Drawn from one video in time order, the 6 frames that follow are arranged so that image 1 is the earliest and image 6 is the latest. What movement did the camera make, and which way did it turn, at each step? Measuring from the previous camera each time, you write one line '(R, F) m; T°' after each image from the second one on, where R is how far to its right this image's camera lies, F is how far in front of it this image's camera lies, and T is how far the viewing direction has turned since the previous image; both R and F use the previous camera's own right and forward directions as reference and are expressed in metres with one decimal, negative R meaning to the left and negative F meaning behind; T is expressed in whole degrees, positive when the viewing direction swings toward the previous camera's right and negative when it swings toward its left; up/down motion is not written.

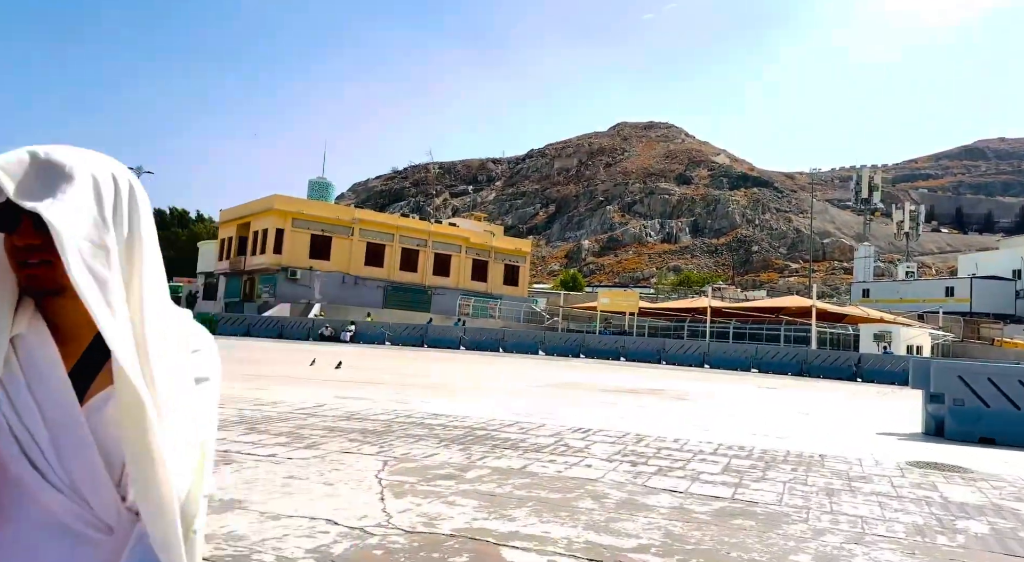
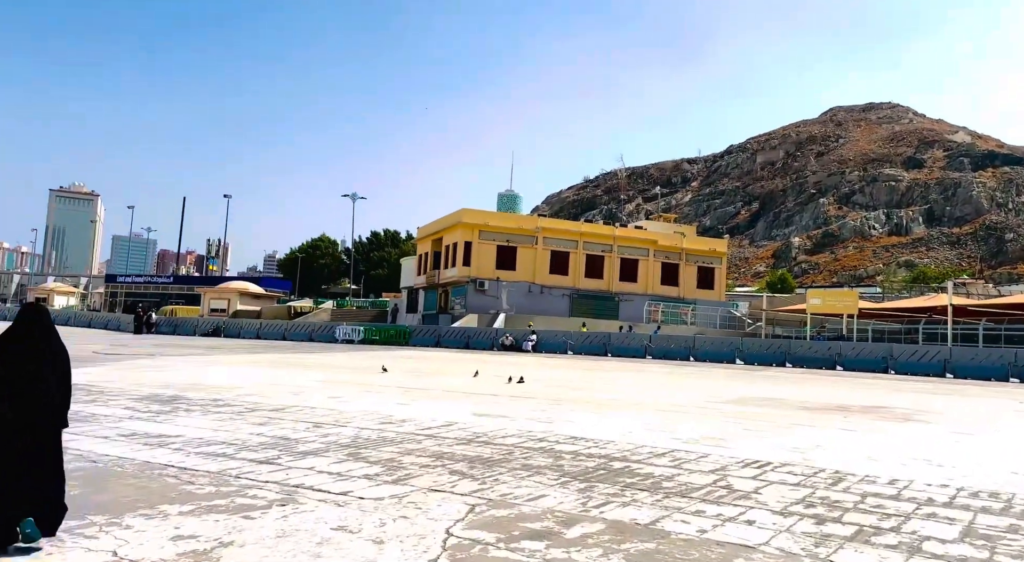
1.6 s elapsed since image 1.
(+0.6, +2.2) m; -14°
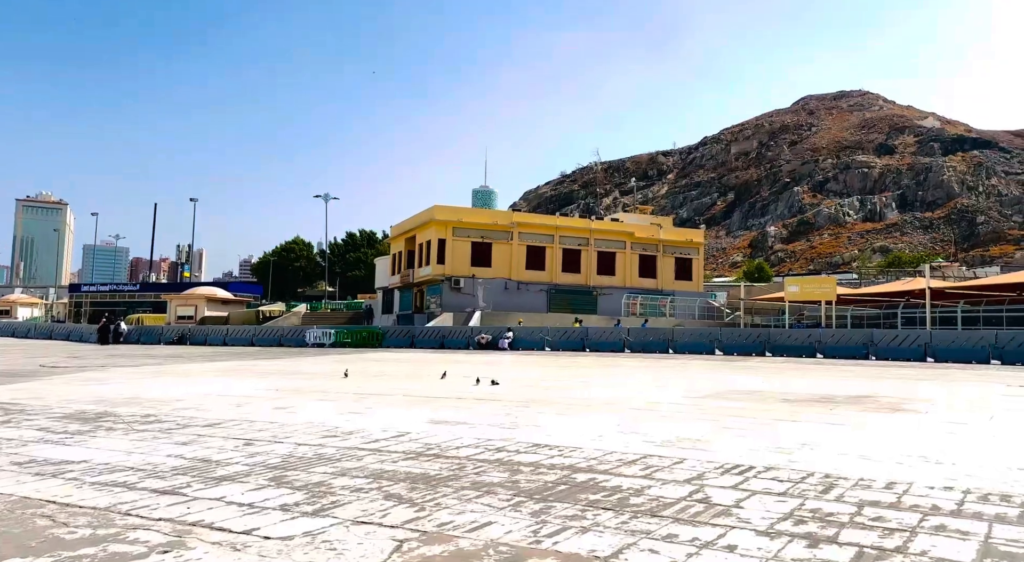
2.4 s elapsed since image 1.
(+0.3, +1.0) m; +1°
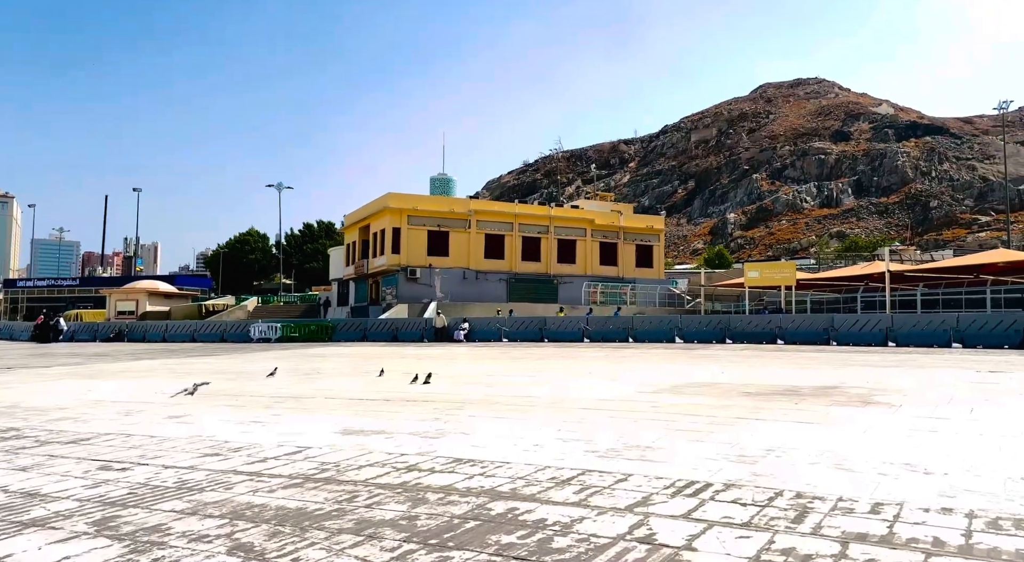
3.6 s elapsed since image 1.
(+0.4, +1.4) m; +2°
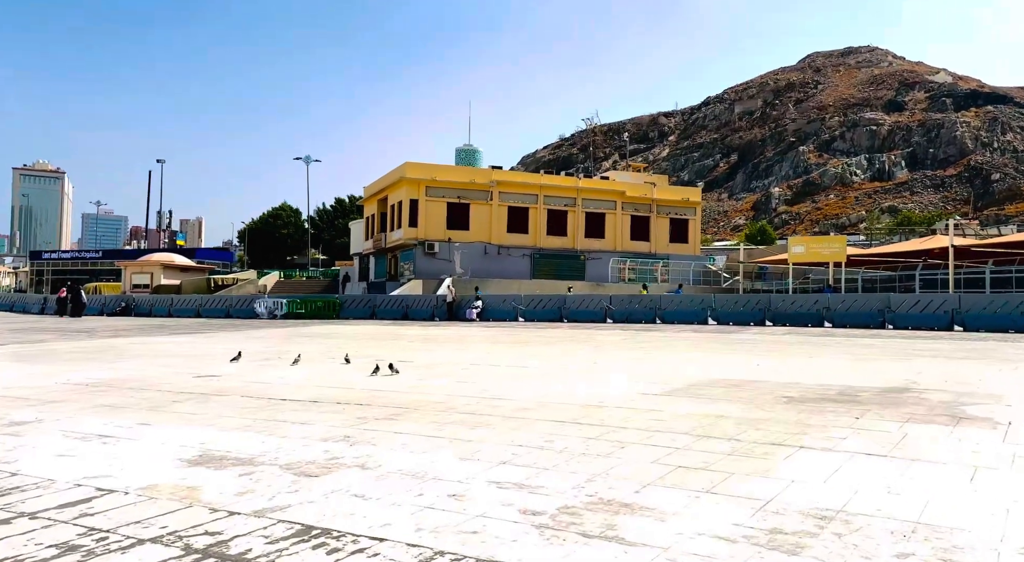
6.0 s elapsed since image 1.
(+0.8, +2.9) m; -3°
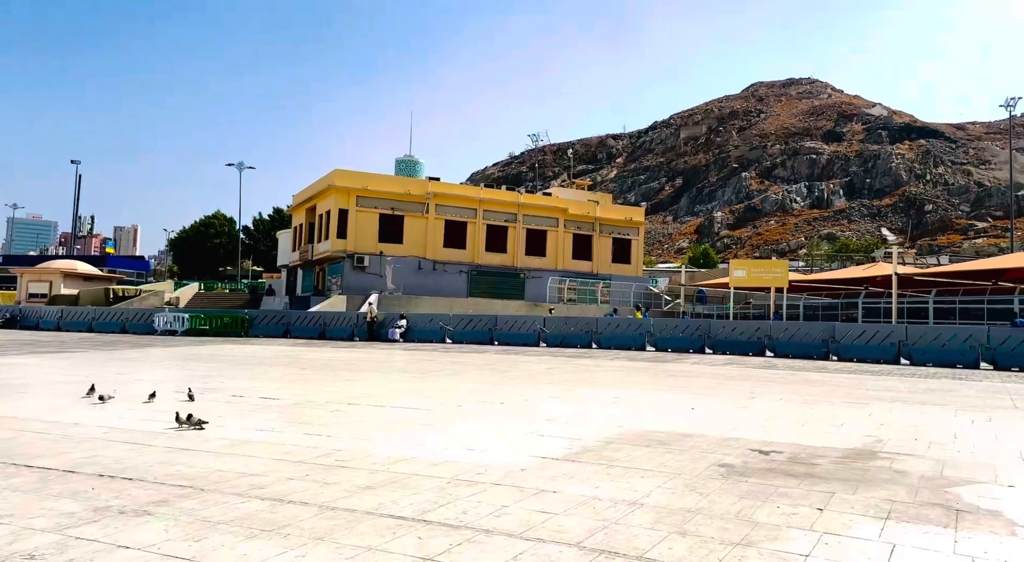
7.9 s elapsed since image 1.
(+0.8, +2.5) m; +4°
